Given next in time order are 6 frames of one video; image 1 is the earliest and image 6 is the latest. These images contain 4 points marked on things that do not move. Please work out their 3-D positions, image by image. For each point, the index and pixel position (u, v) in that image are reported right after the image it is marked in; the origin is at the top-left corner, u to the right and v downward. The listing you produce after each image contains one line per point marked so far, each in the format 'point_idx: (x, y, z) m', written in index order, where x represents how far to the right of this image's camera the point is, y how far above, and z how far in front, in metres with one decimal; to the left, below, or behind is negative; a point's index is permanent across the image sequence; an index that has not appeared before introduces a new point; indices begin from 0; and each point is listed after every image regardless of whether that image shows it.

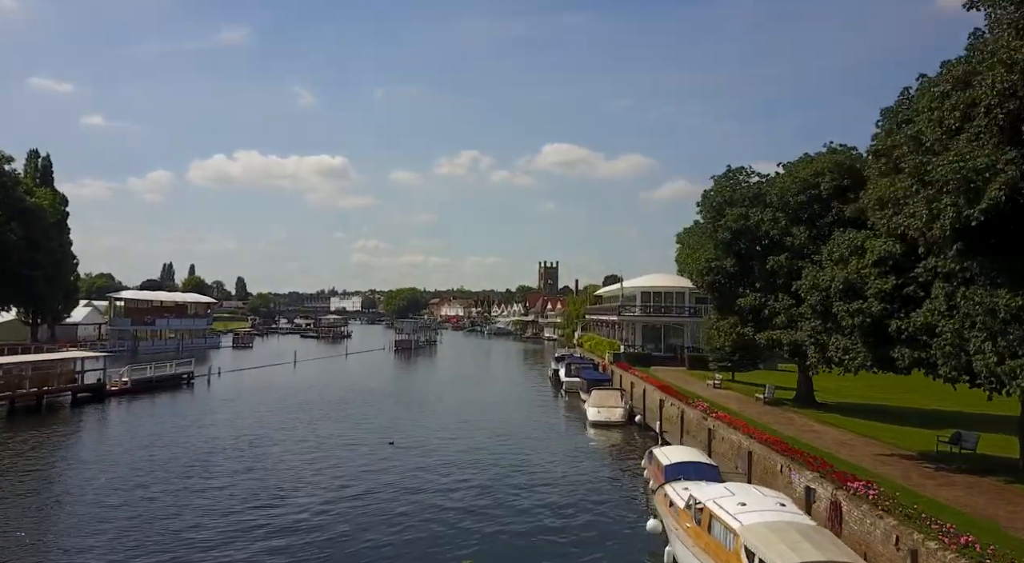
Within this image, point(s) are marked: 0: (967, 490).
0: (+11.7, -5.4, +17.3) m
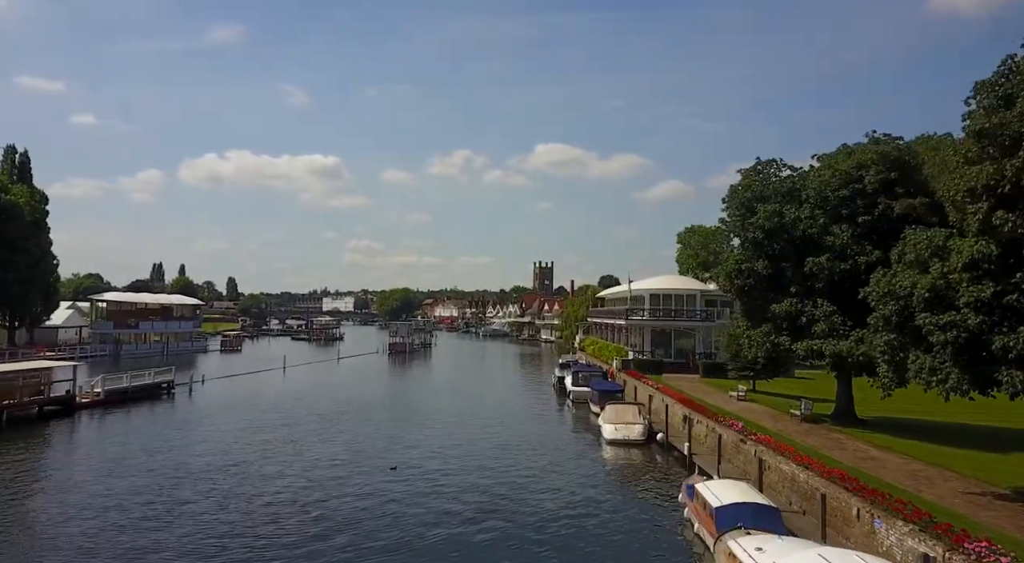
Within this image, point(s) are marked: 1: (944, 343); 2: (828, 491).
0: (+12.4, -5.6, +13.9) m
1: (+11.3, -1.6, +17.6) m
2: (+8.8, -5.8, +18.7) m
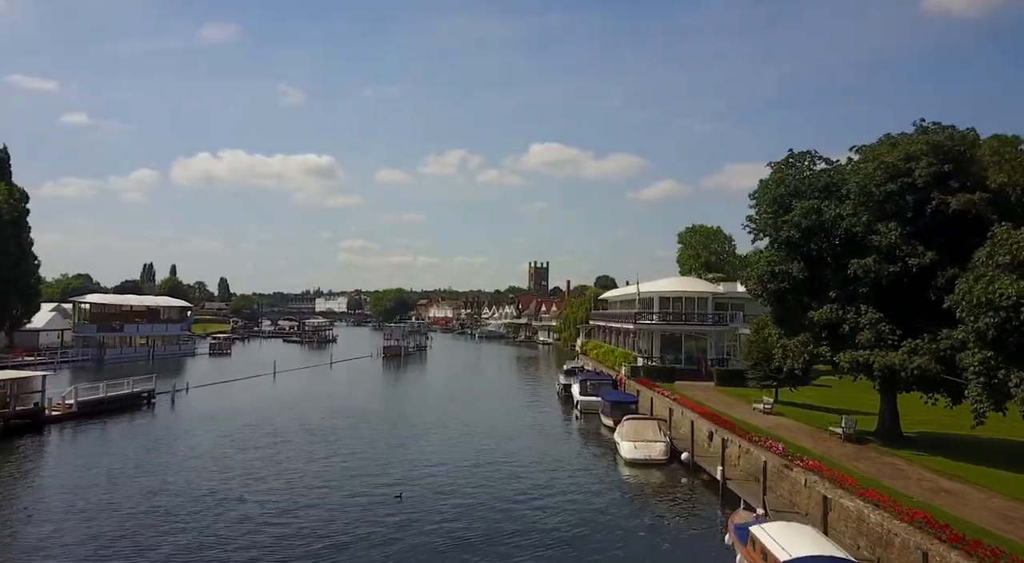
0: (+13.0, -5.8, +10.8) m
1: (+11.9, -1.8, +14.6) m
2: (+9.4, -6.0, +15.7) m
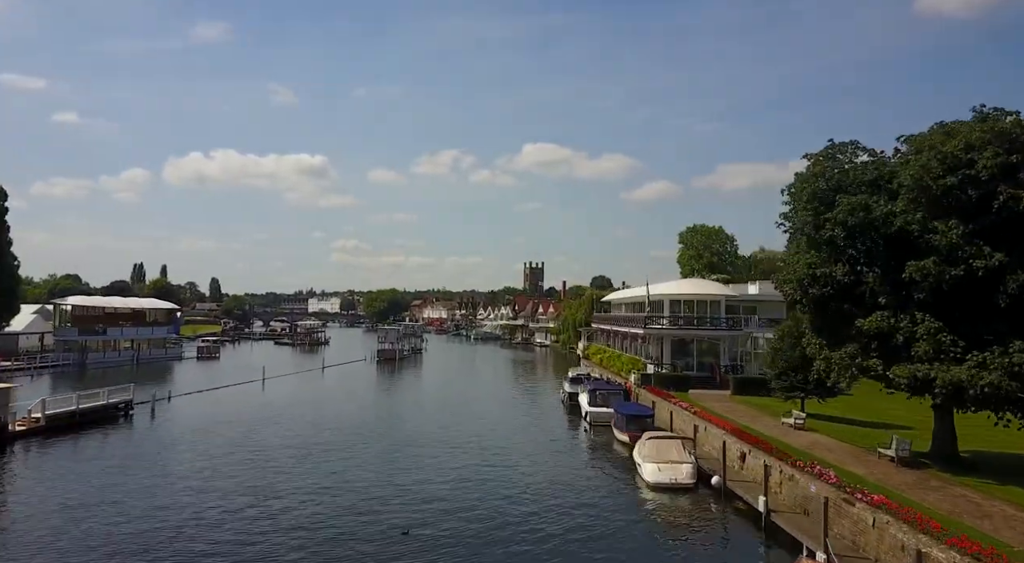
0: (+13.6, -5.9, +7.8) m
1: (+12.5, -2.0, +11.5) m
2: (+9.9, -6.2, +12.6) m
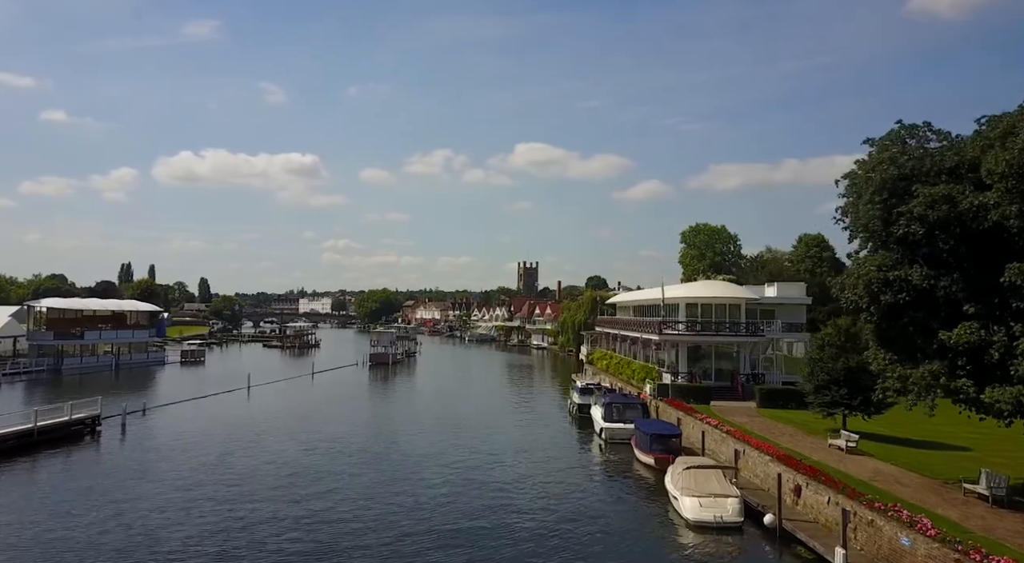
0: (+14.5, -6.1, +3.8) m
1: (+13.4, -2.1, +7.5) m
2: (+10.8, -6.4, +8.6) m
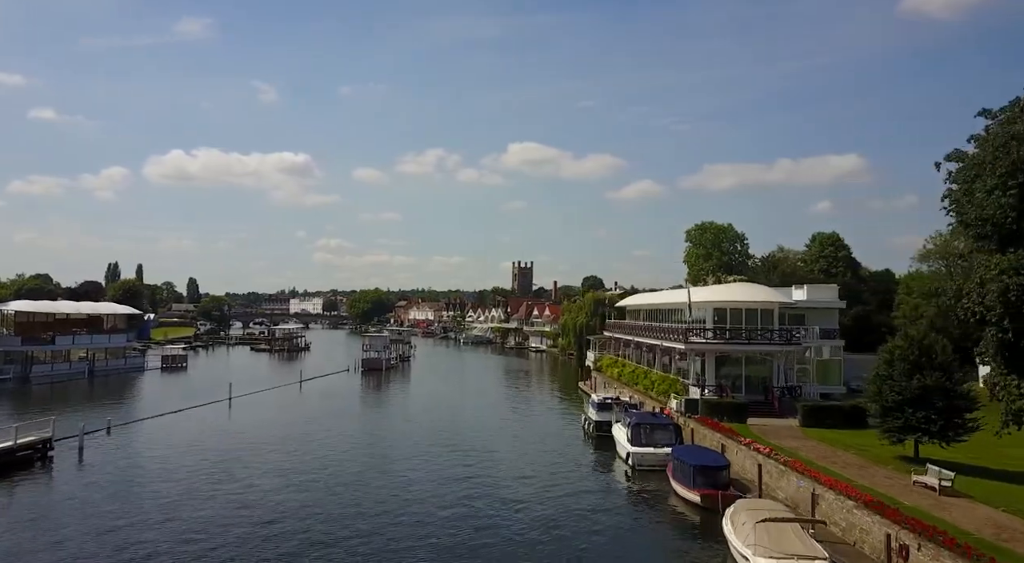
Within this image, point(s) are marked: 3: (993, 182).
0: (+15.6, -6.3, -1.3) m
1: (+14.4, -2.3, +2.5) m
2: (+11.8, -6.6, +3.5) m
3: (+13.8, +3.0, +19.8) m
